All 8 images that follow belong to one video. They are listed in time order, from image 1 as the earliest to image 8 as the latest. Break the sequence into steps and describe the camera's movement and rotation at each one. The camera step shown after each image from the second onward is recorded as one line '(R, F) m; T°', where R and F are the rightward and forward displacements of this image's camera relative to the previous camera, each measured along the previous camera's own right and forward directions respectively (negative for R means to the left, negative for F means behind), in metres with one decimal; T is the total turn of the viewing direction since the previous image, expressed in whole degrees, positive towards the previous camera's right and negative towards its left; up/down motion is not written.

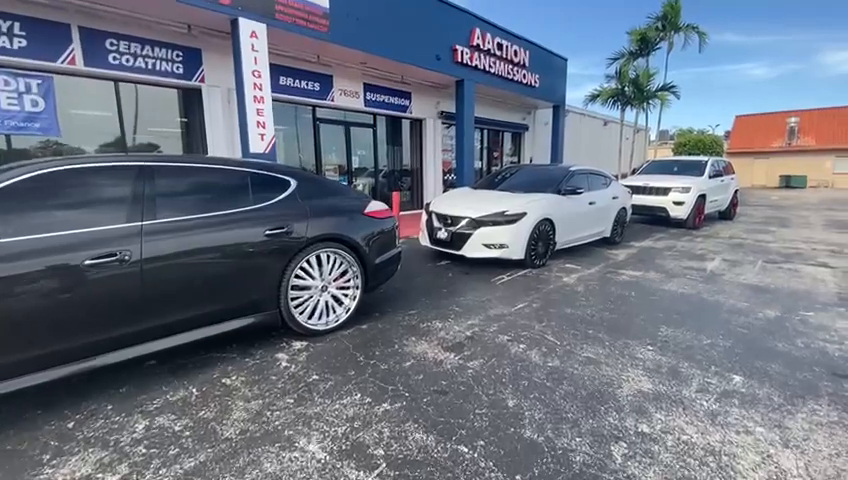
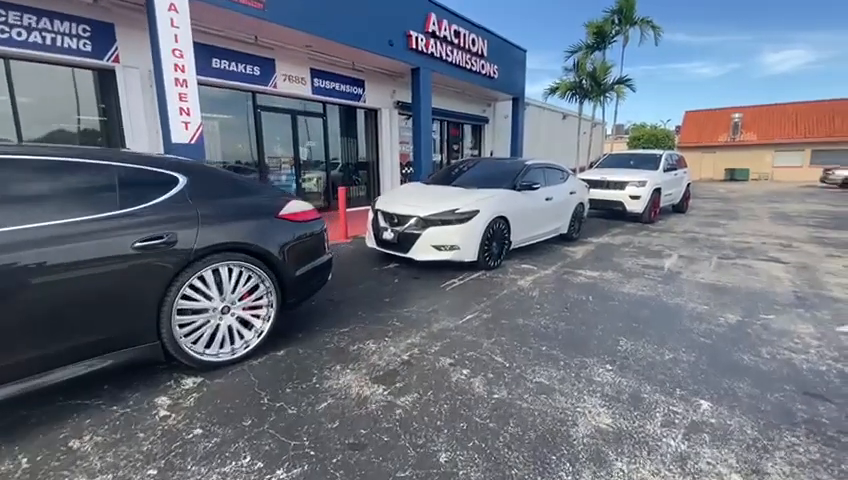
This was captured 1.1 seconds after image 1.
(+0.3, +0.6) m; +5°
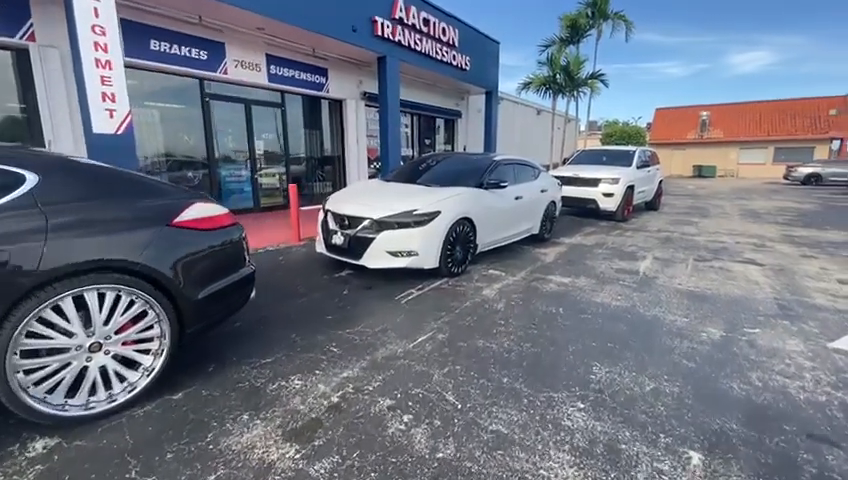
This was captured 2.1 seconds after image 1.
(+0.3, +0.6) m; +3°
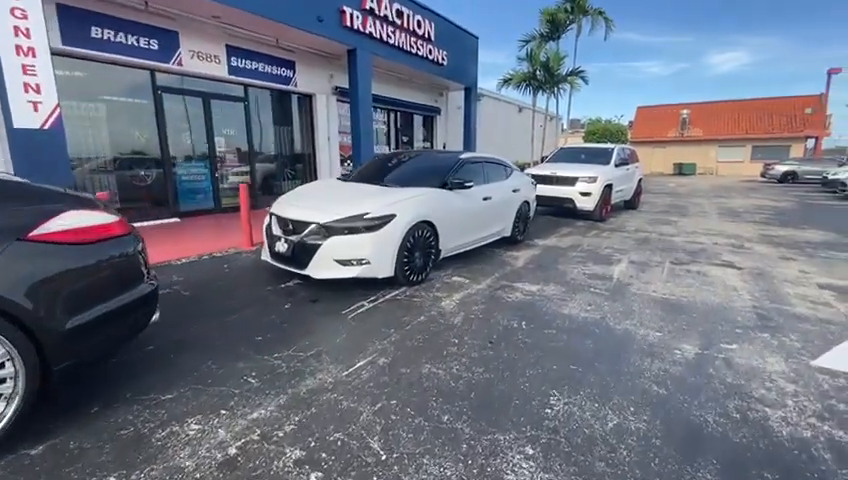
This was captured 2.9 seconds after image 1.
(+0.4, +0.4) m; +2°
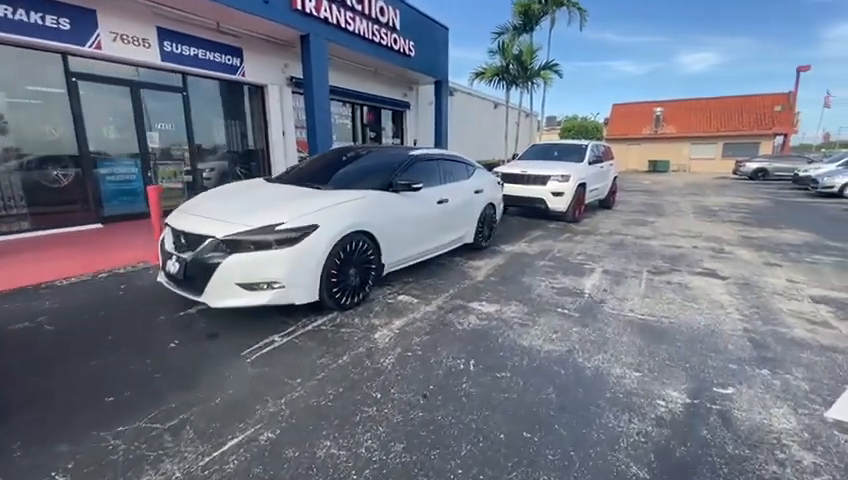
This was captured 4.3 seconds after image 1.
(+0.4, +0.8) m; +3°
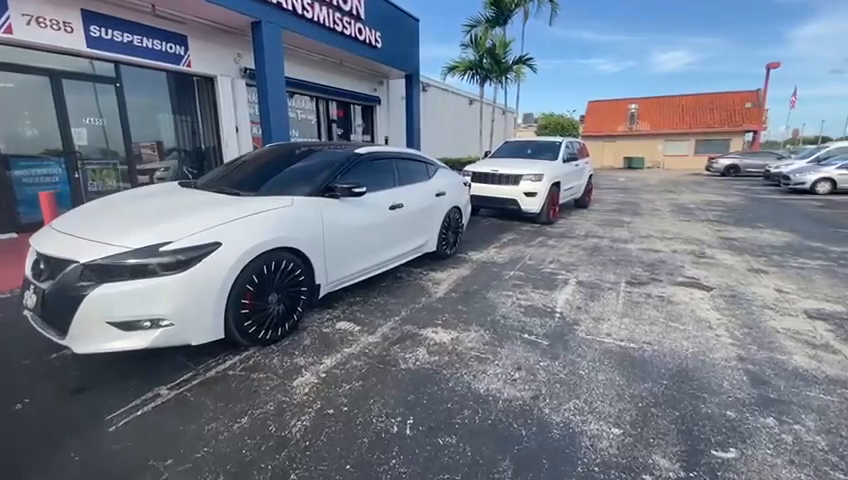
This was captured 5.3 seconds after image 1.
(+0.3, +0.6) m; +3°
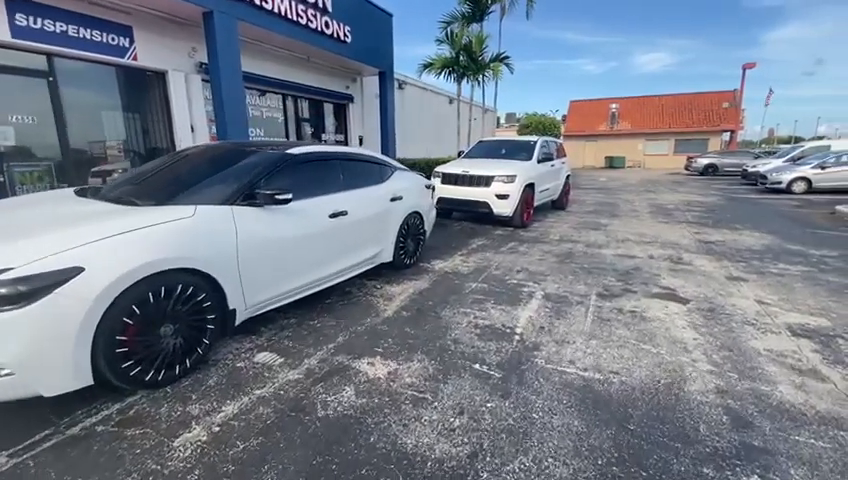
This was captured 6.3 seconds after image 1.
(+0.4, +0.5) m; +2°
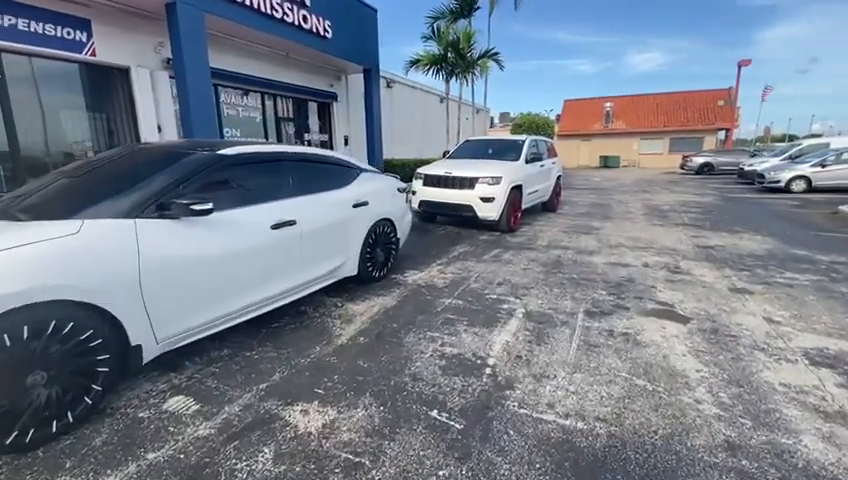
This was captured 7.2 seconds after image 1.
(+0.3, +0.5) m; 0°
